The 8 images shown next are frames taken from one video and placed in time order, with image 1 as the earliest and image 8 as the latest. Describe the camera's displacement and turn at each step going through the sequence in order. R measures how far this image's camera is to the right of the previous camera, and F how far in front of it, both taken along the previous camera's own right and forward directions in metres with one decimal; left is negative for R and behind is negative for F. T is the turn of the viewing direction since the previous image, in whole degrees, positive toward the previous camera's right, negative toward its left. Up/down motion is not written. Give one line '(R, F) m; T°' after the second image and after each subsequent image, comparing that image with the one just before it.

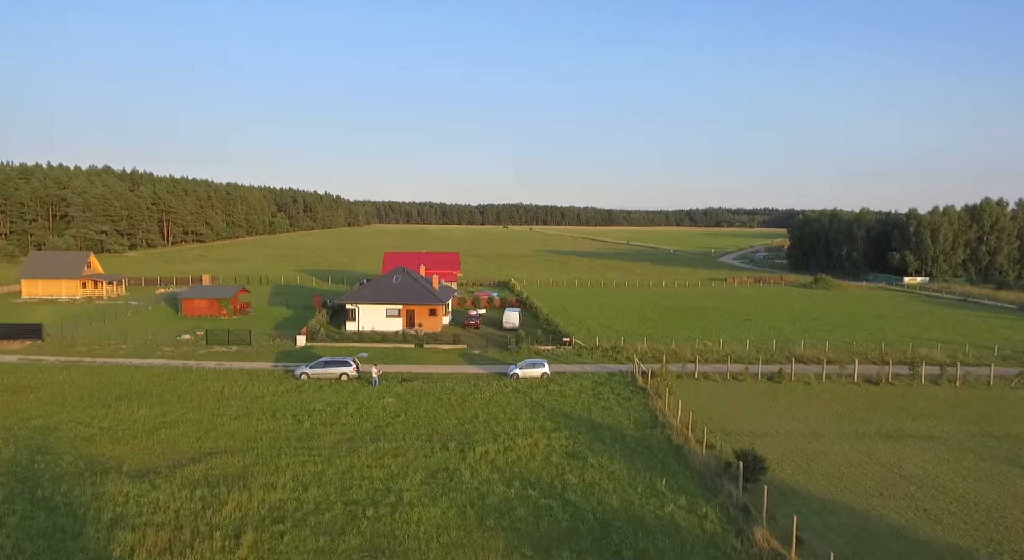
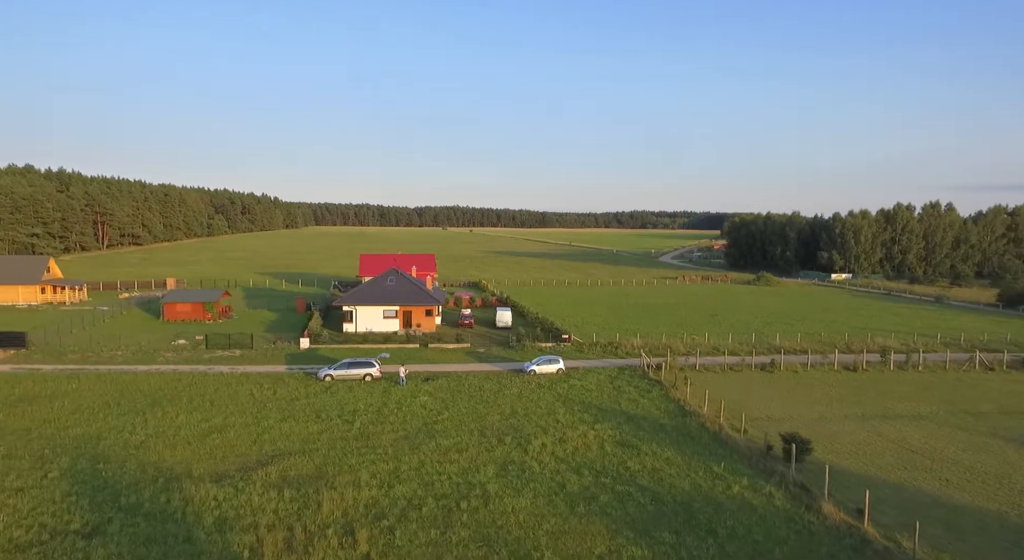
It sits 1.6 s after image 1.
(-4.1, -0.4) m; +7°
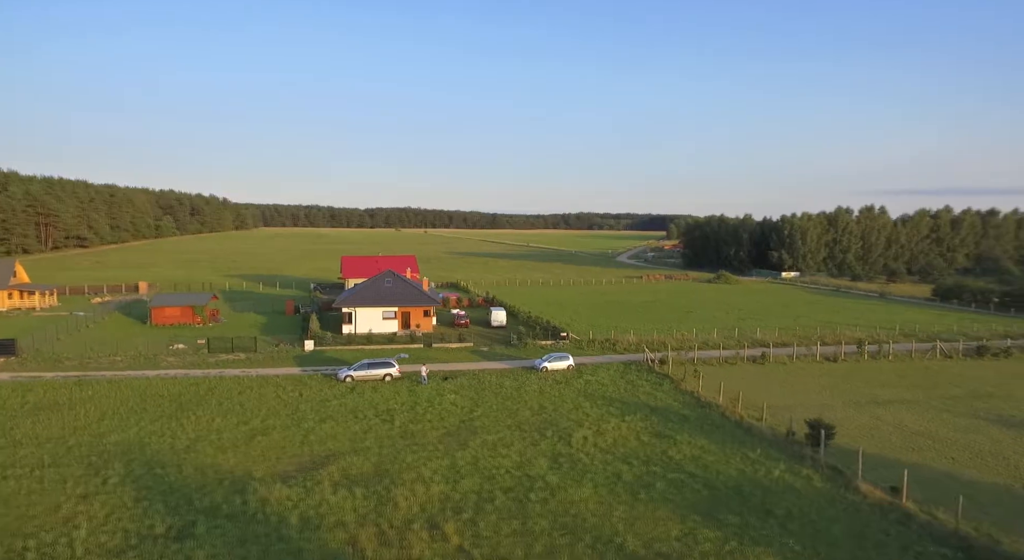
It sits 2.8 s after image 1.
(-3.2, -0.4) m; +5°
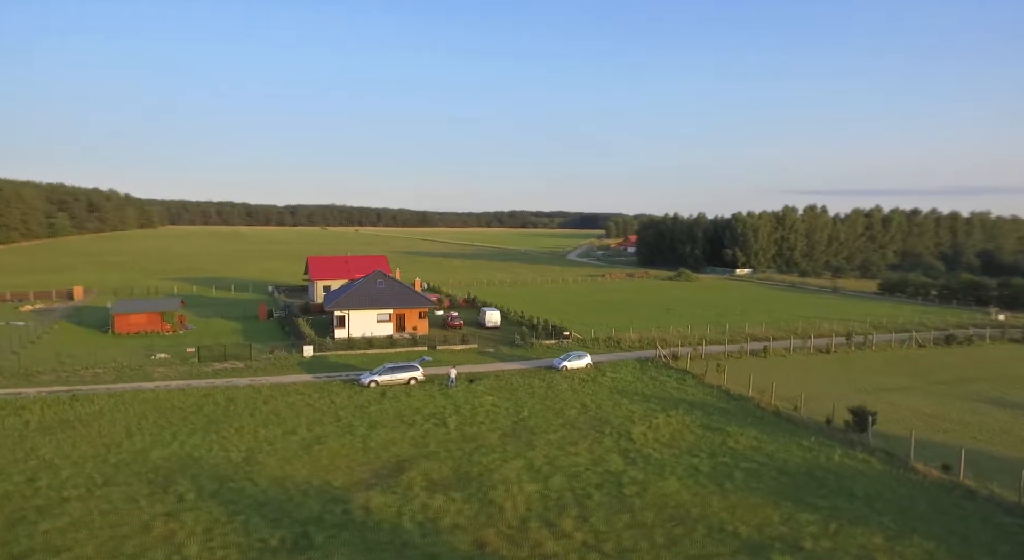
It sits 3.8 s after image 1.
(-4.0, +0.4) m; +6°
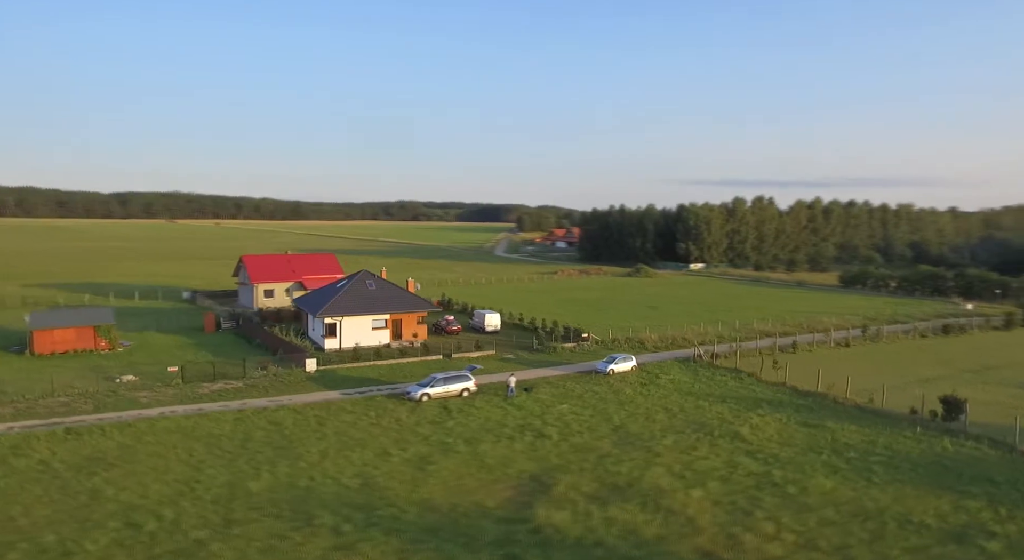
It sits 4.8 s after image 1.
(-5.3, +1.4) m; +6°
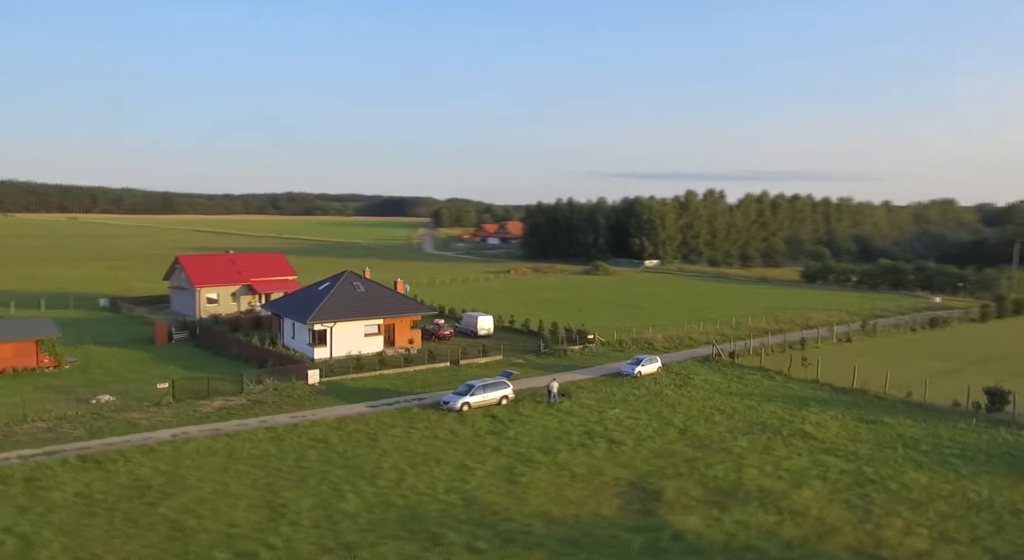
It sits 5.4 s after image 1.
(-3.8, +0.5) m; +5°
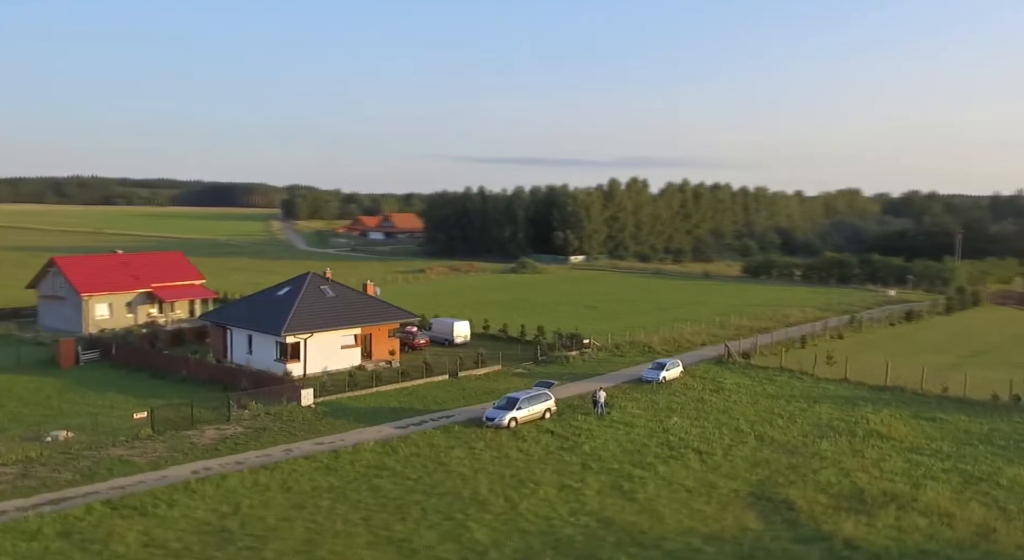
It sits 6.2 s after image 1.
(-4.9, +0.8) m; +7°
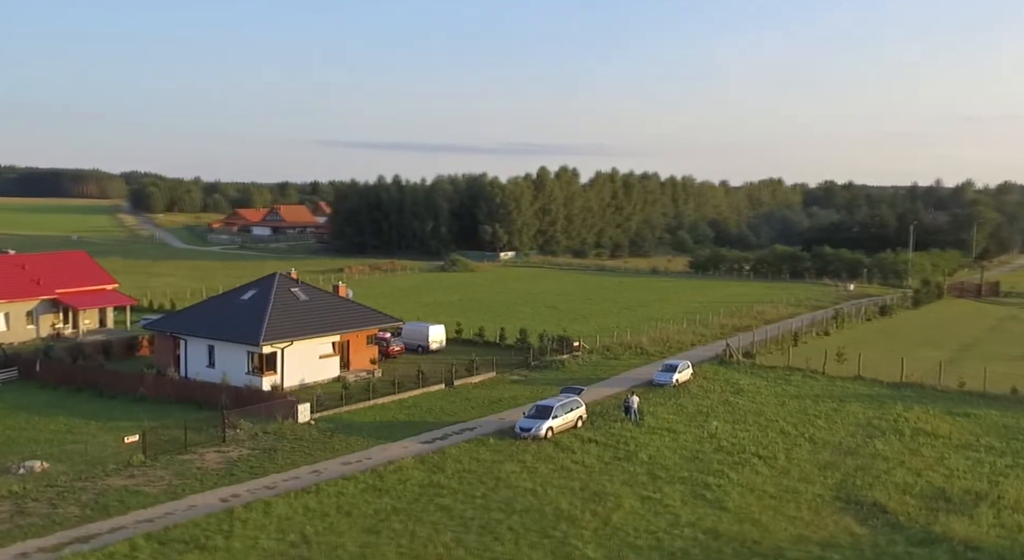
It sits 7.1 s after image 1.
(-4.0, +0.3) m; +6°
